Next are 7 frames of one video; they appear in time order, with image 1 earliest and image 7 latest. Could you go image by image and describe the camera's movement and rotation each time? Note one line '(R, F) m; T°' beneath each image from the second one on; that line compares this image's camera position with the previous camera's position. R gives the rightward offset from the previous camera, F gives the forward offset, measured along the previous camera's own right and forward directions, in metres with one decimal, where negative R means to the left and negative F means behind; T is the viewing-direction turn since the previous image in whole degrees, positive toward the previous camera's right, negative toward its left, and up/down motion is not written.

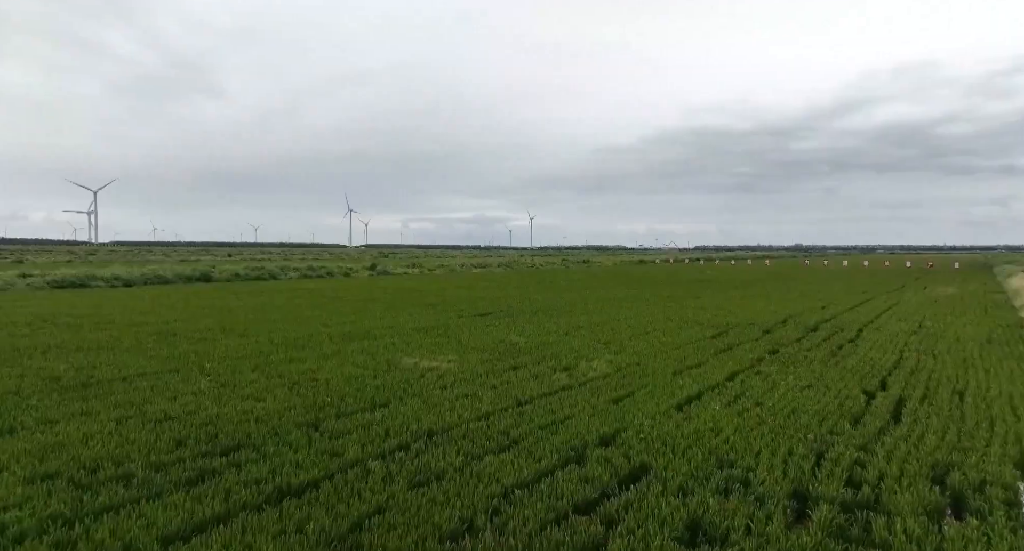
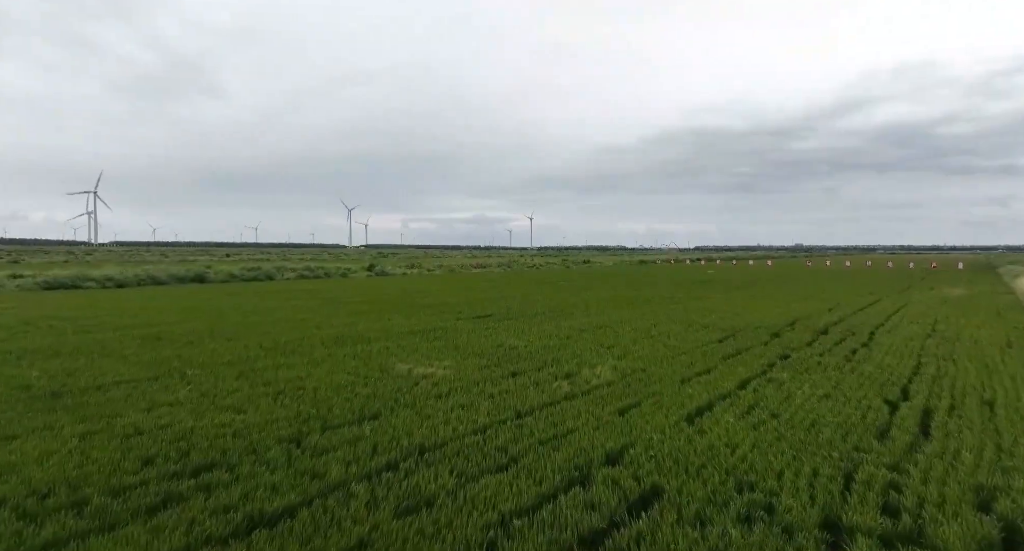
(0.0, +0.6) m; 0°
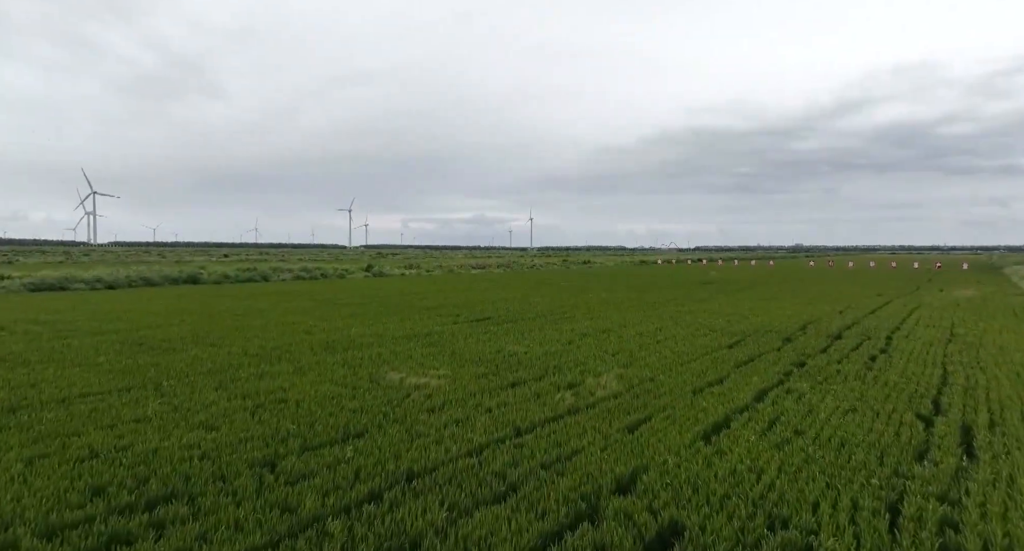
(0.0, +0.7) m; 0°
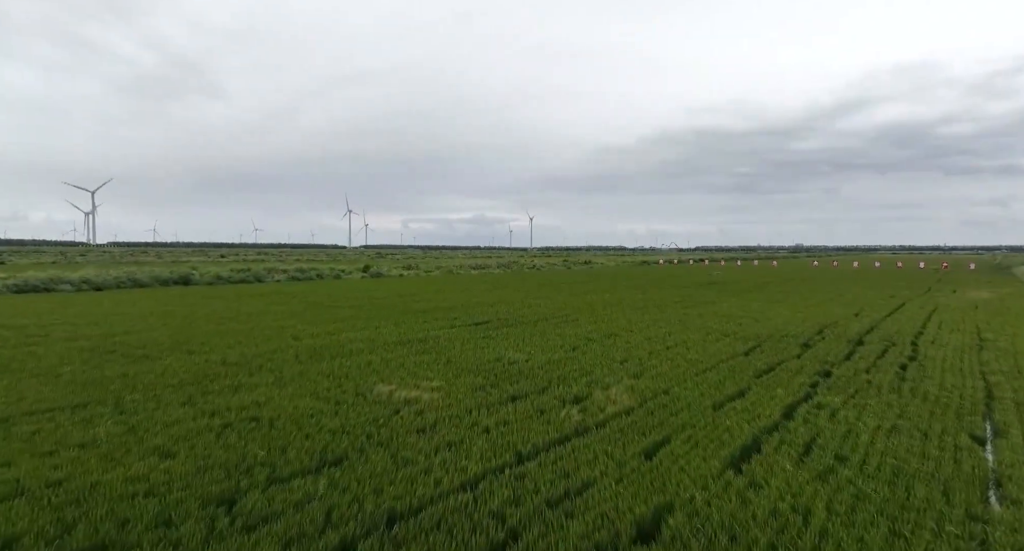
(0.0, +1.0) m; 0°
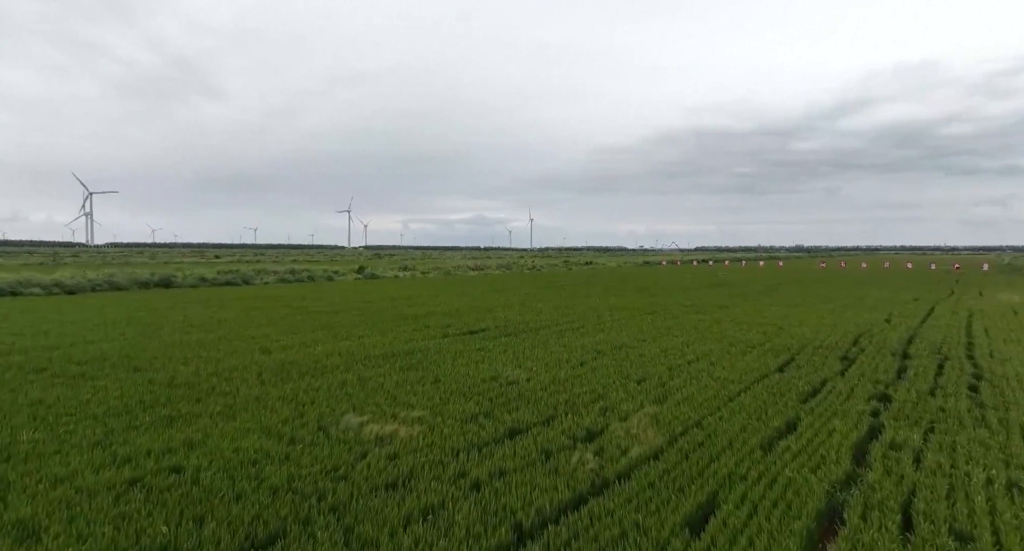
(0.0, +1.8) m; 0°
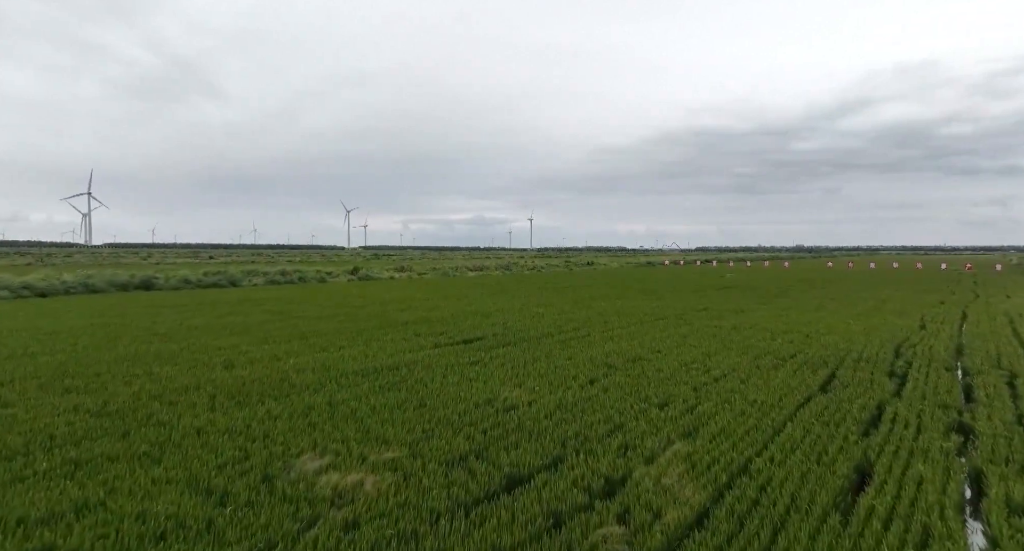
(0.0, +1.7) m; 0°
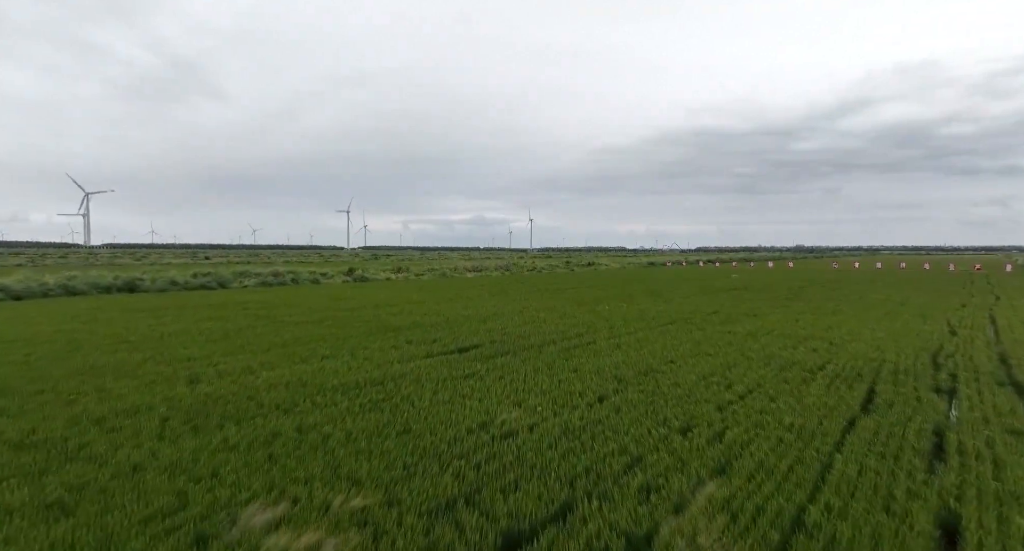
(0.0, +1.3) m; 0°
